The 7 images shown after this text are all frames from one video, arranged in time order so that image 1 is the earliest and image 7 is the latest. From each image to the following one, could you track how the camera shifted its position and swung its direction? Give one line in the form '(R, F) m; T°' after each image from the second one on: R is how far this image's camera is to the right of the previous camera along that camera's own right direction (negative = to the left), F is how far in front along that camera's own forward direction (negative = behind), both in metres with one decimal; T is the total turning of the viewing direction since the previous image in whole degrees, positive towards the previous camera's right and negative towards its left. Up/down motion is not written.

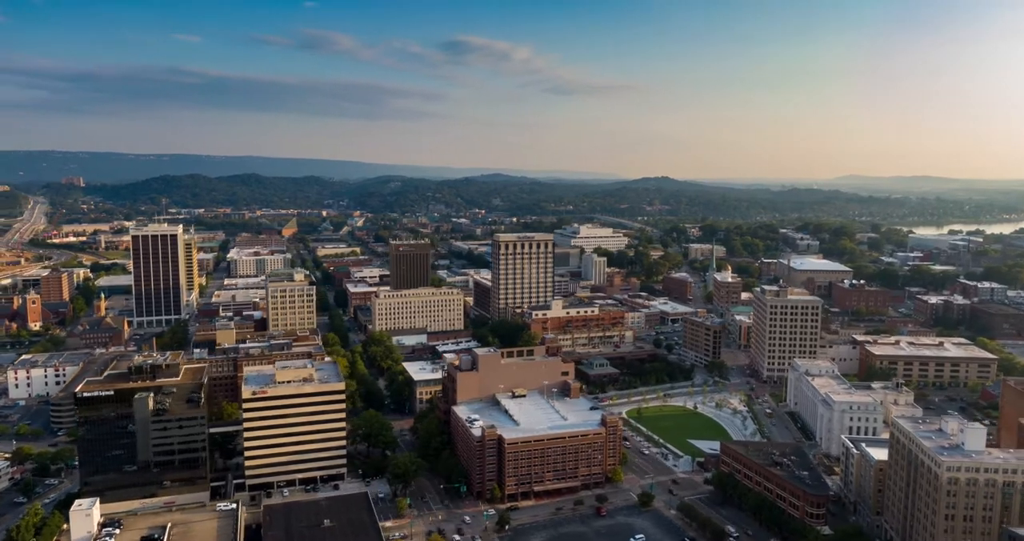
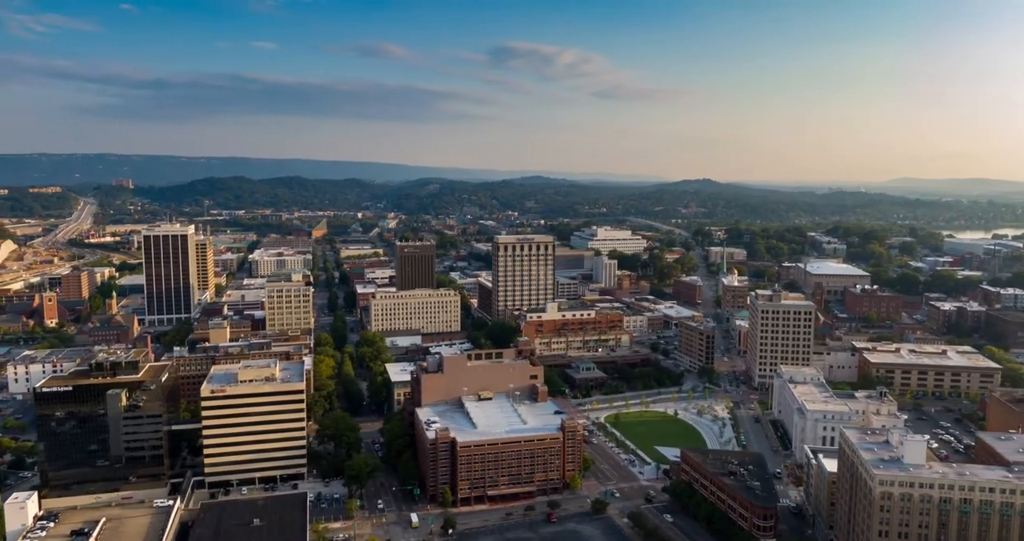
(+6.9, +0.8) m; -3°
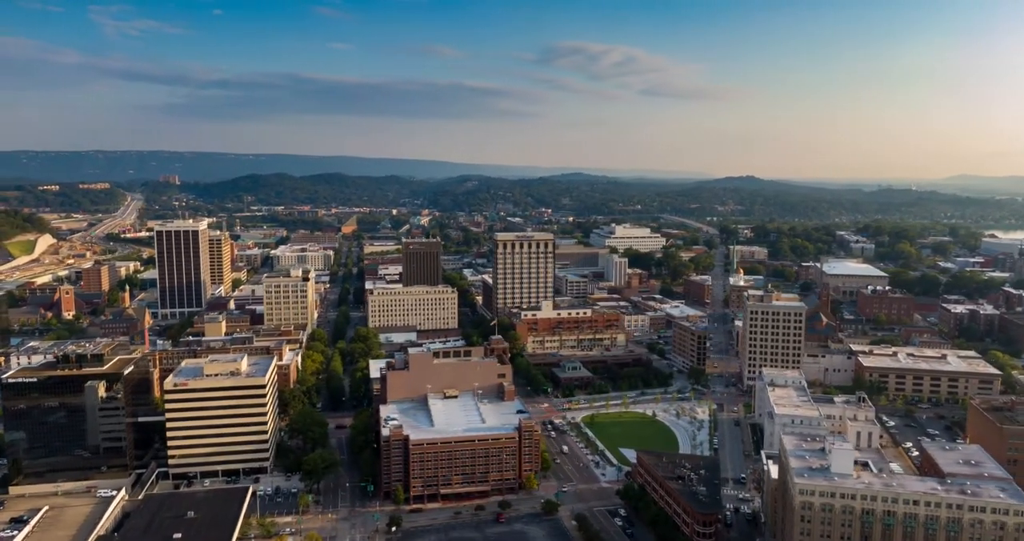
(+6.9, +0.7) m; -3°
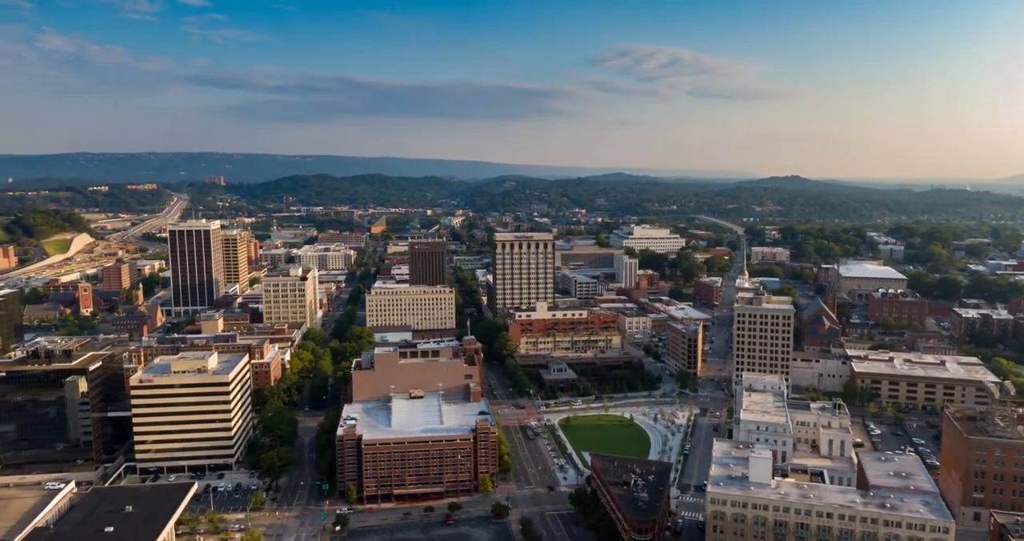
(+6.9, +0.7) m; -3°
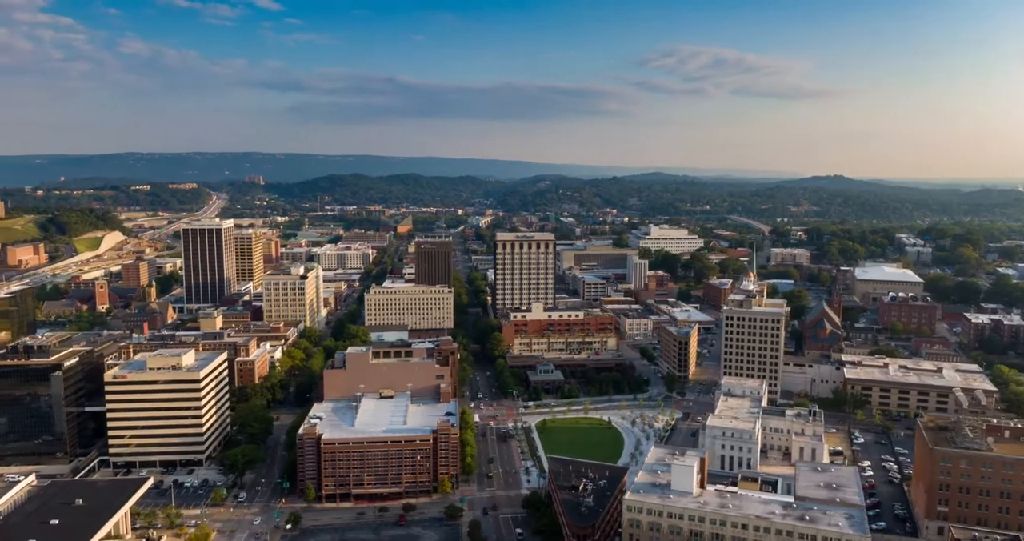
(+6.2, +0.6) m; -3°
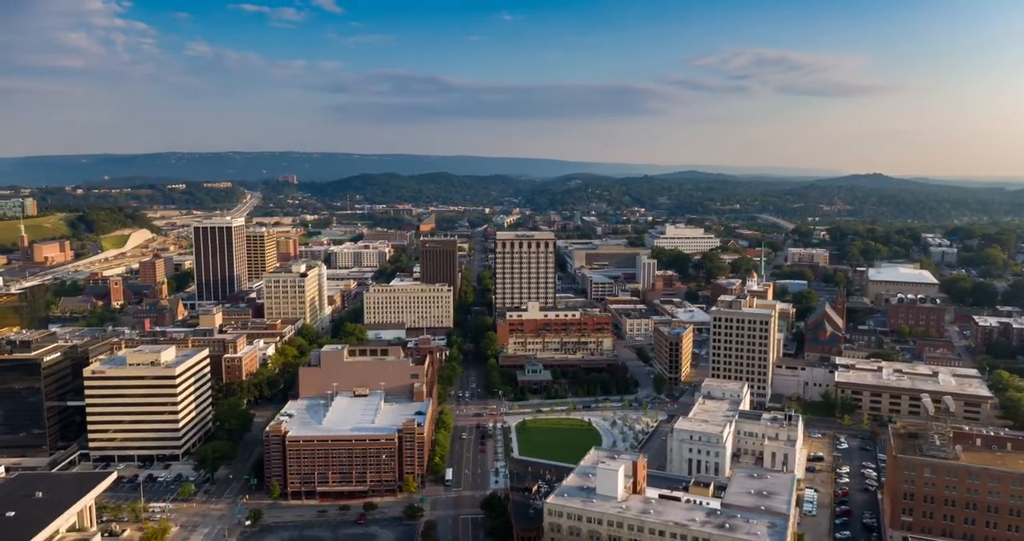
(+5.5, +0.5) m; -3°
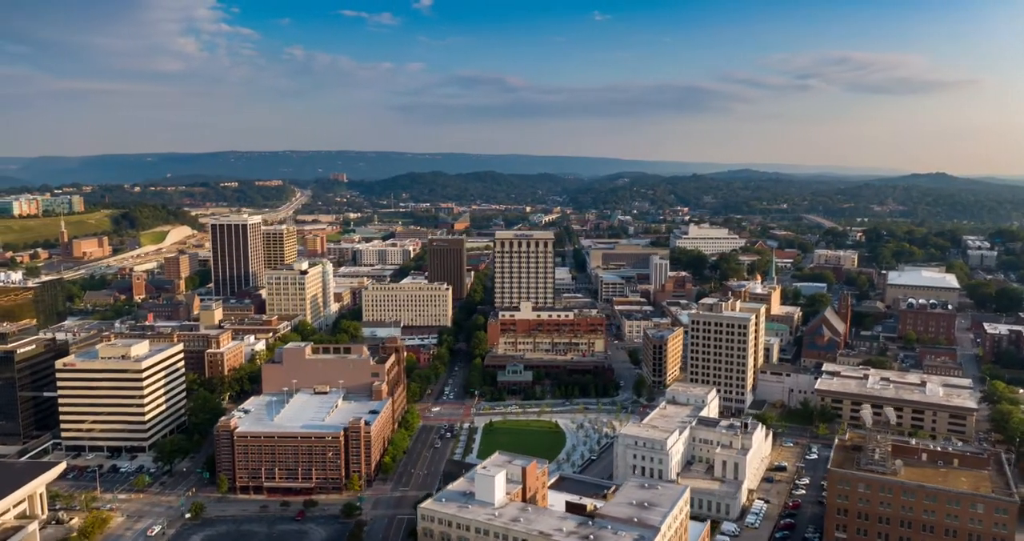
(+8.3, +0.8) m; -4°
